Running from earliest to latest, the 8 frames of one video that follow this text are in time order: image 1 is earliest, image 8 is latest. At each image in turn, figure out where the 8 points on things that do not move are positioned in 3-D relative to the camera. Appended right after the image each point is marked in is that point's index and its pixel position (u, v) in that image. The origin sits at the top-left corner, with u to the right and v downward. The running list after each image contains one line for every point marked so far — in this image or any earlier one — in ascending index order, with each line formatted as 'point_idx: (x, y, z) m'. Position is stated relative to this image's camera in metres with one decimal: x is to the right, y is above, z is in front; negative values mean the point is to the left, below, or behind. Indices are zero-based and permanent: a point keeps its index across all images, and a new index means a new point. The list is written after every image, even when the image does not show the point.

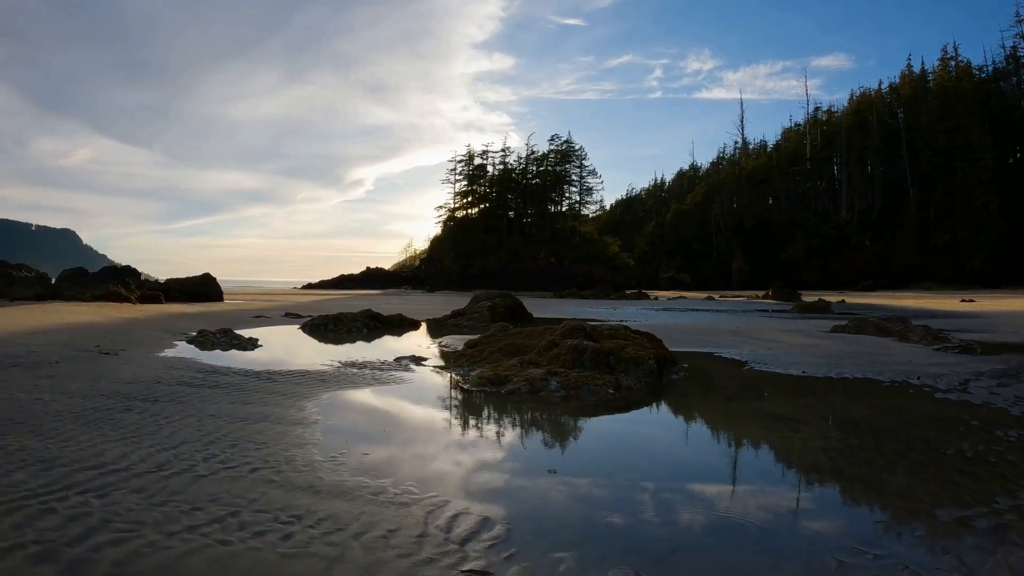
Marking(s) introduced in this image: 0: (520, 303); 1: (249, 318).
0: (+0.2, -0.4, +14.3) m
1: (-5.7, -0.7, +12.8) m
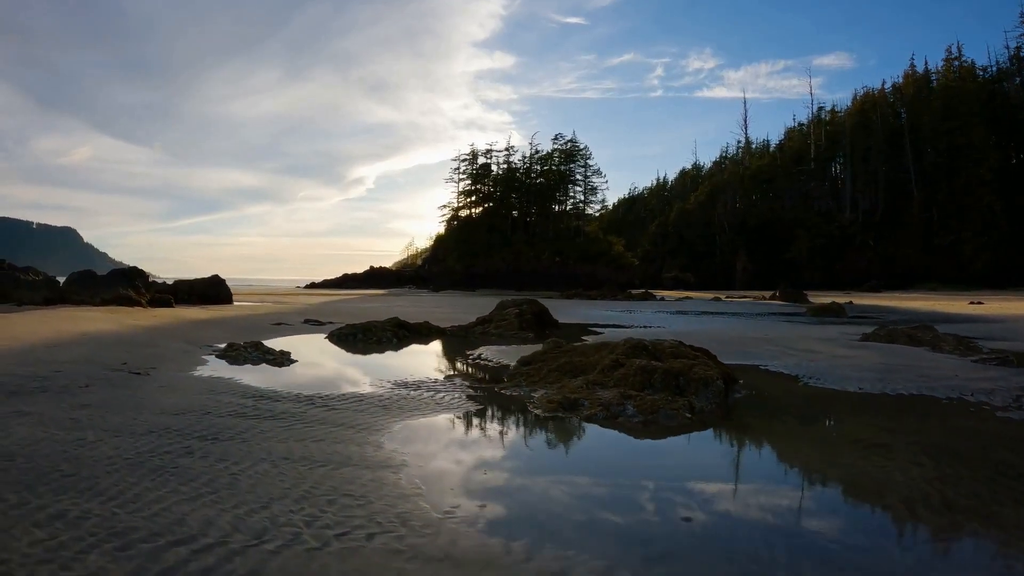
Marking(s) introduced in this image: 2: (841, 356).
0: (+0.8, -0.5, +14.0) m
1: (-5.1, -0.8, +12.4) m
2: (+7.7, -1.7, +13.7) m
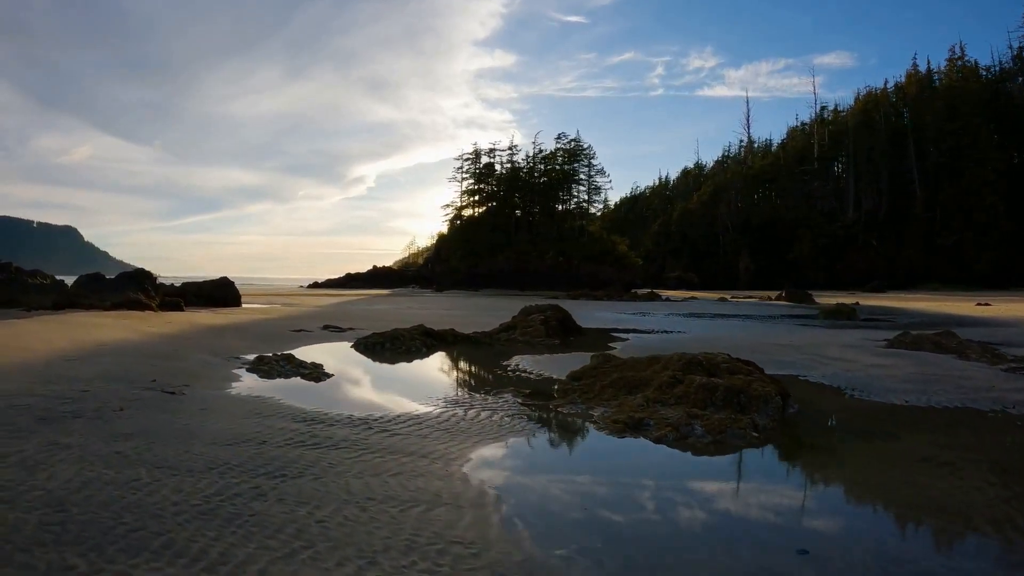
0: (+1.3, -0.7, +13.6) m
1: (-4.6, -0.9, +12.1) m
2: (+8.3, -1.8, +13.4) m
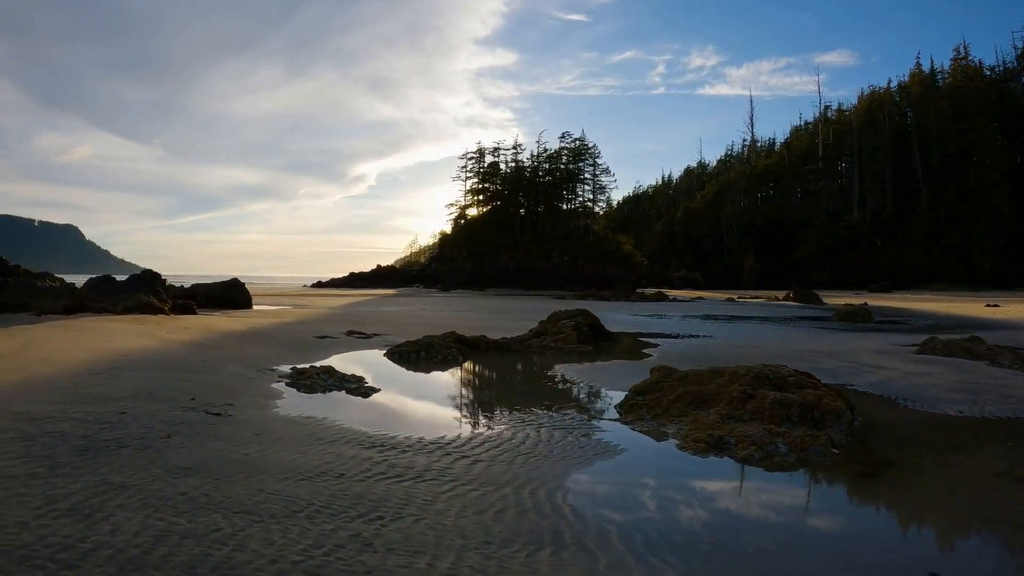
0: (+2.0, -0.8, +13.2) m
1: (-4.0, -1.0, +11.7) m
2: (+8.9, -1.9, +13.0) m
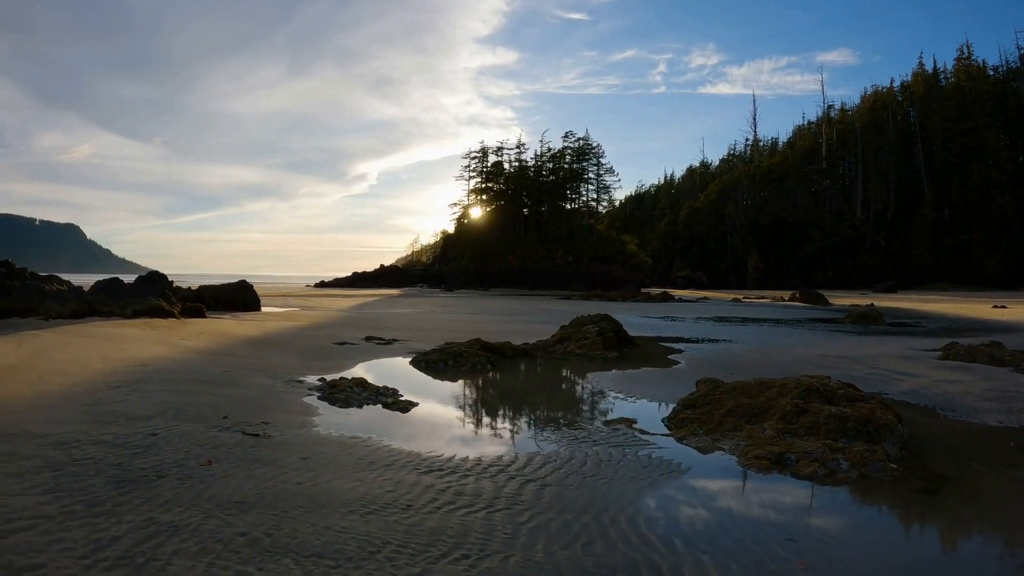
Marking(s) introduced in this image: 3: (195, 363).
0: (+2.4, -0.8, +12.9) m
1: (-3.5, -1.1, +11.4) m
2: (+9.3, -2.0, +12.7) m
3: (-4.7, -1.1, +8.6) m
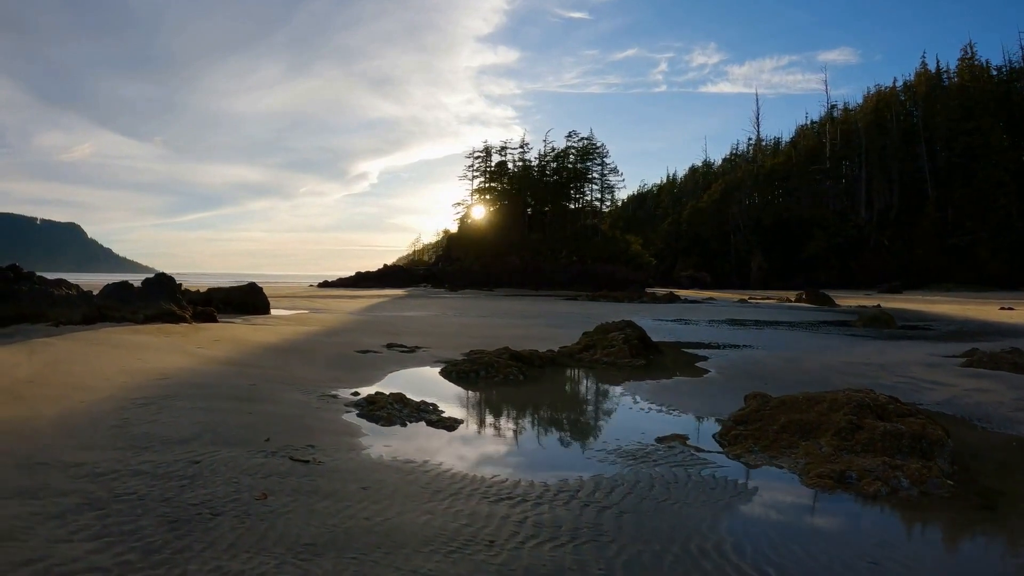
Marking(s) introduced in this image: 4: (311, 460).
0: (+2.9, -1.0, +12.7) m
1: (-3.0, -1.2, +11.1) m
2: (+9.8, -2.2, +12.4) m
3: (-4.2, -1.2, +8.4) m
4: (-1.6, -1.3, +4.5) m
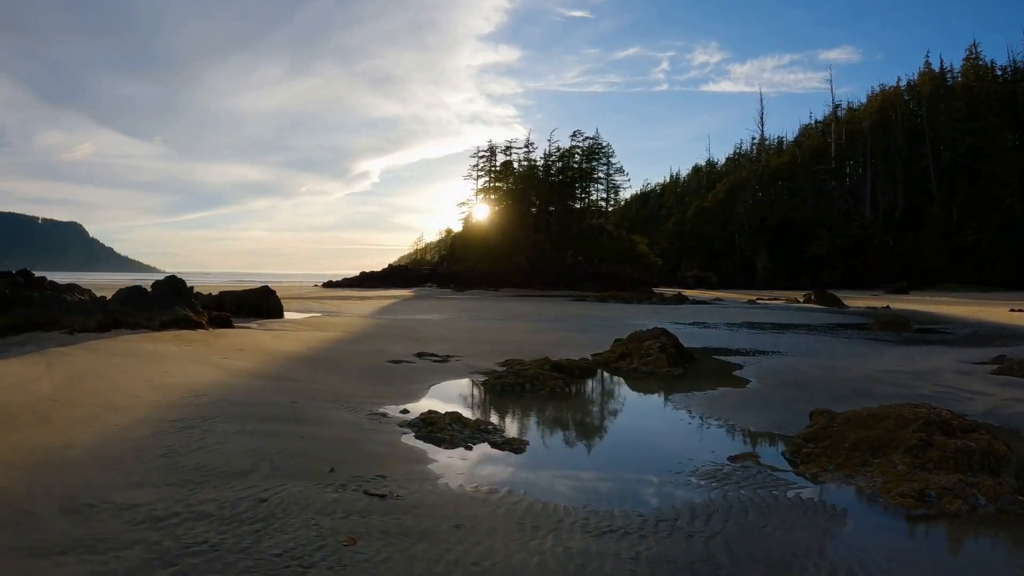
0: (+3.6, -1.1, +12.4) m
1: (-2.4, -1.3, +10.8) m
2: (+10.5, -2.3, +12.1) m
3: (-3.5, -1.4, +8.1) m
4: (-0.9, -1.5, +4.2) m
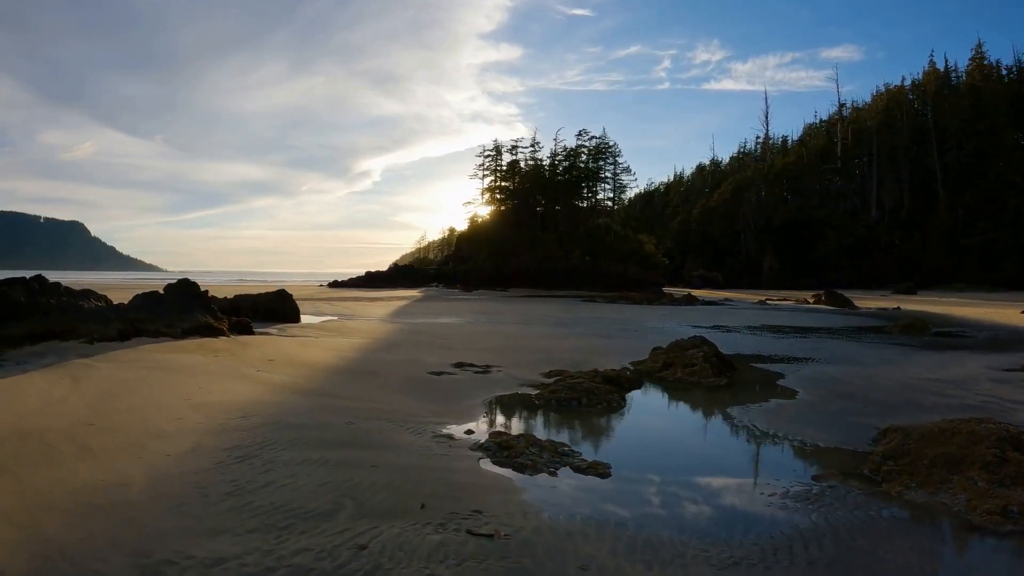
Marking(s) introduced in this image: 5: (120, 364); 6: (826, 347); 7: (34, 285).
0: (+4.3, -1.3, +12.1) m
1: (-1.6, -1.5, +10.6) m
2: (+11.3, -2.5, +11.8) m
3: (-2.8, -1.6, +7.8) m
4: (-0.2, -1.7, +4.0) m
5: (-7.4, -1.4, +11.3) m
6: (+10.6, -1.9, +19.4) m
7: (-13.3, +0.1, +16.4) m
